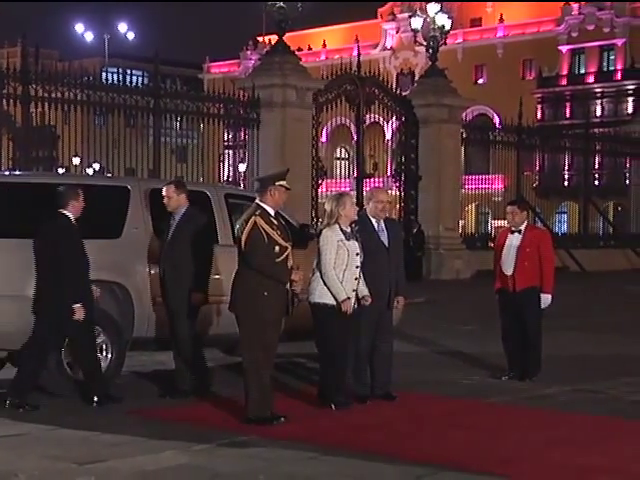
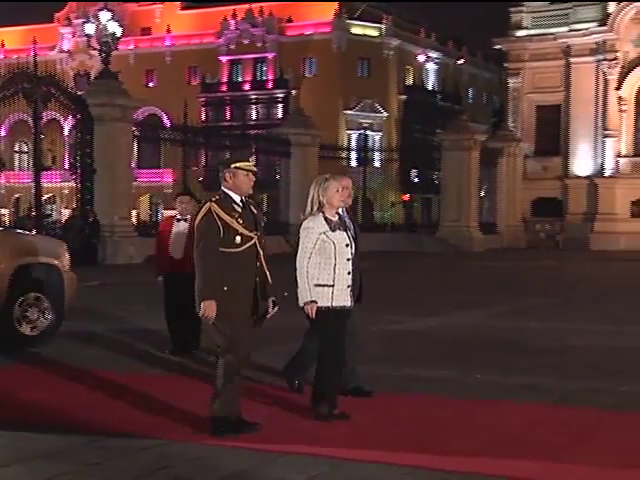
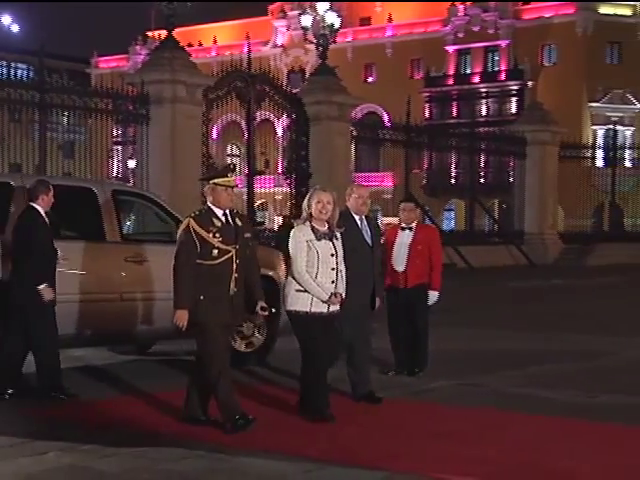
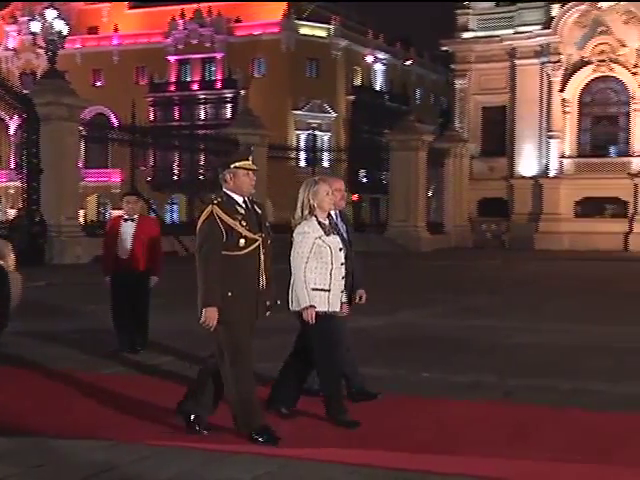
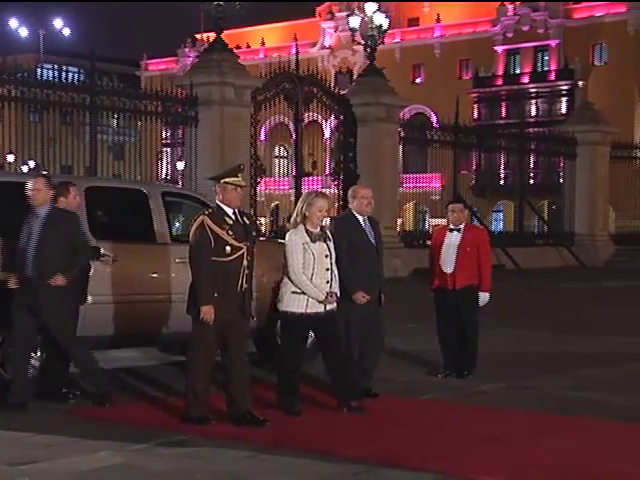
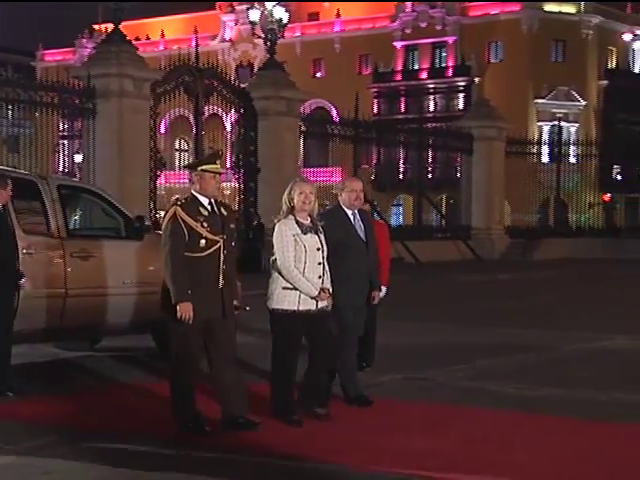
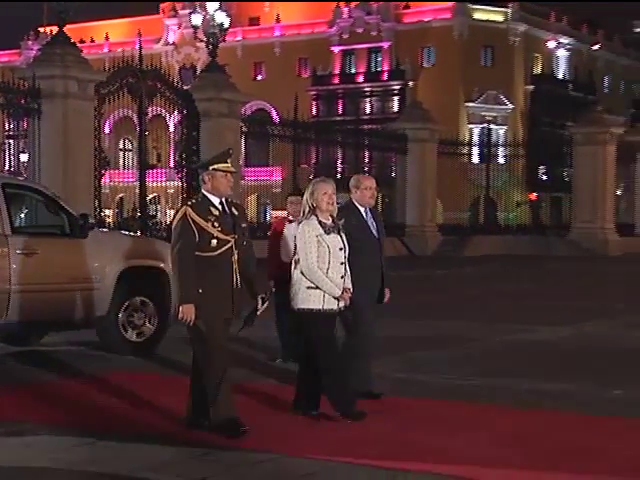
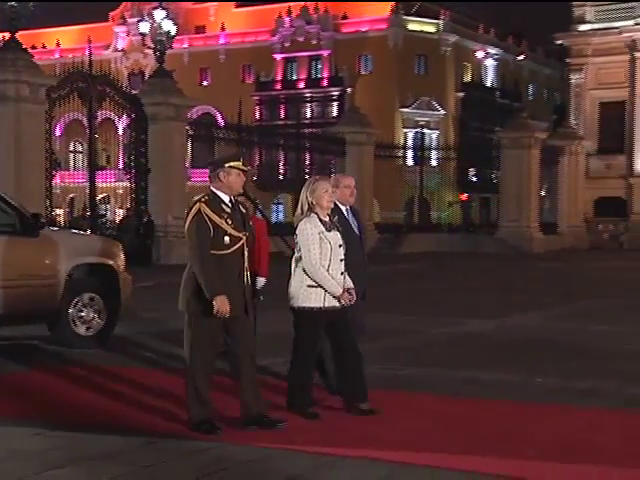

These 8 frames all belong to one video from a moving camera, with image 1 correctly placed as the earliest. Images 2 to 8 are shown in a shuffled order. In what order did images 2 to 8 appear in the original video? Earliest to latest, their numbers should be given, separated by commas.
5, 3, 6, 7, 8, 2, 4
